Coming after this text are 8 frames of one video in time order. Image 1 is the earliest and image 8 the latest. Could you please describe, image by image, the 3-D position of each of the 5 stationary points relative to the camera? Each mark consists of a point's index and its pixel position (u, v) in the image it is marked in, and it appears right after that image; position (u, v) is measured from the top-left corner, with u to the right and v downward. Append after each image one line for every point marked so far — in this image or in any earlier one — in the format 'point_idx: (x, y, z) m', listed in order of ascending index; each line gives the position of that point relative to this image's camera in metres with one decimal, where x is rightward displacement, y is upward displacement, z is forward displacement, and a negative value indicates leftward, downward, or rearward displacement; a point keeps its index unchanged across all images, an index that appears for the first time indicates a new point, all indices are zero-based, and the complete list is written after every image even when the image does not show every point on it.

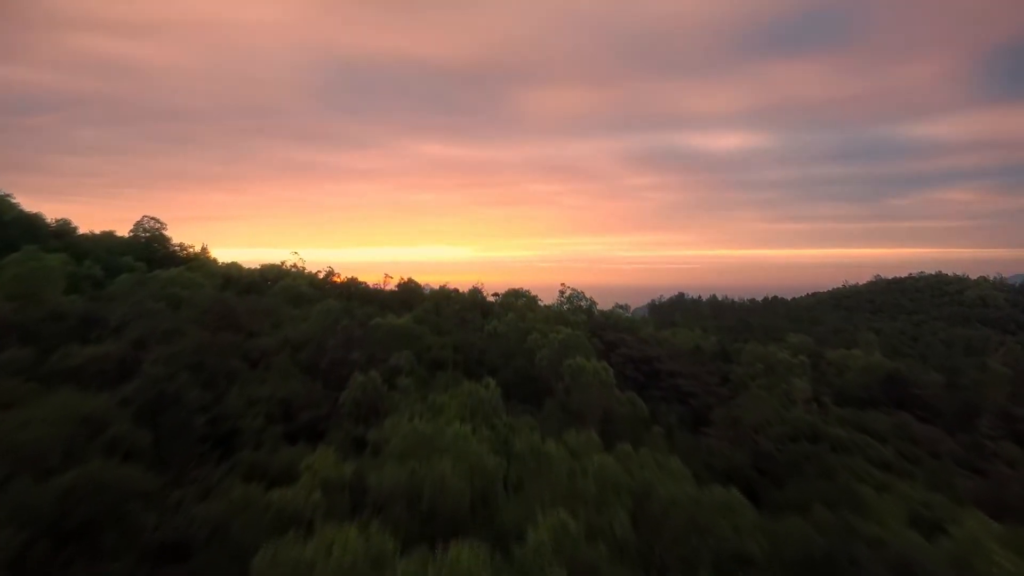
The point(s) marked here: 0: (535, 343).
0: (+0.4, -0.9, +9.8) m
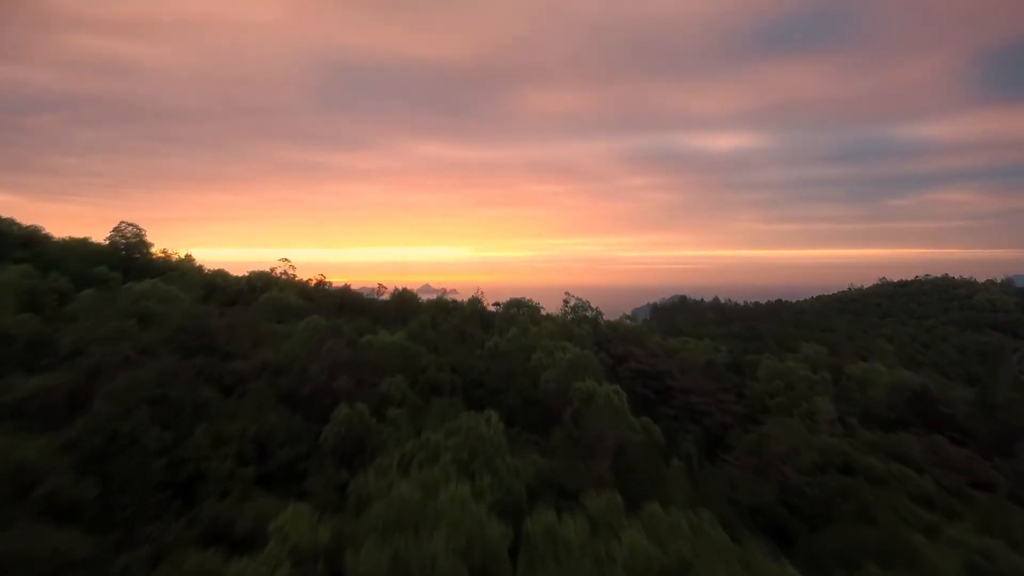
0: (+0.4, -1.1, +9.0) m
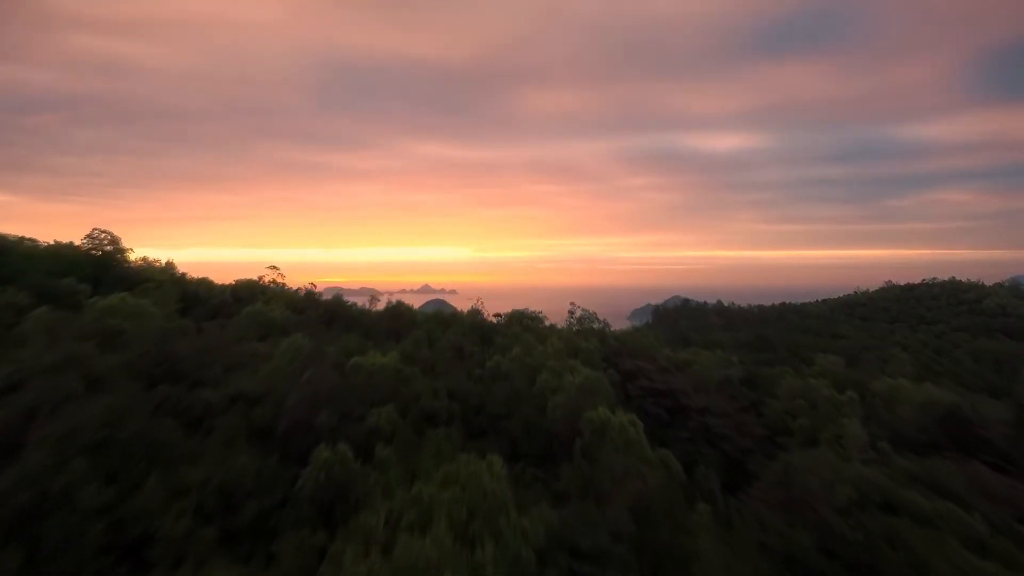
0: (+0.4, -1.3, +8.2) m
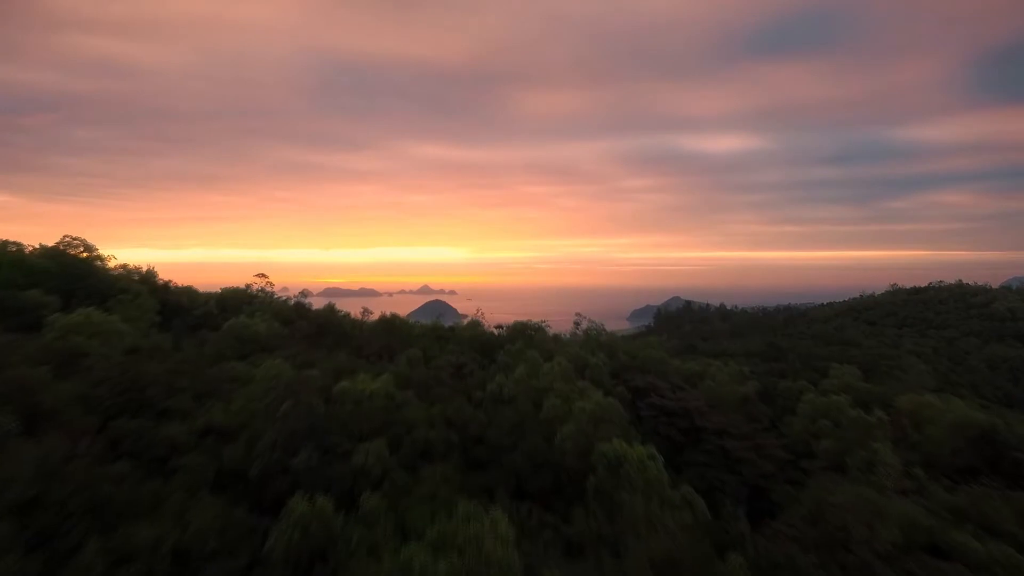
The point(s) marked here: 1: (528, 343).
0: (+0.5, -1.5, +7.4) m
1: (+0.3, -1.2, +11.3) m
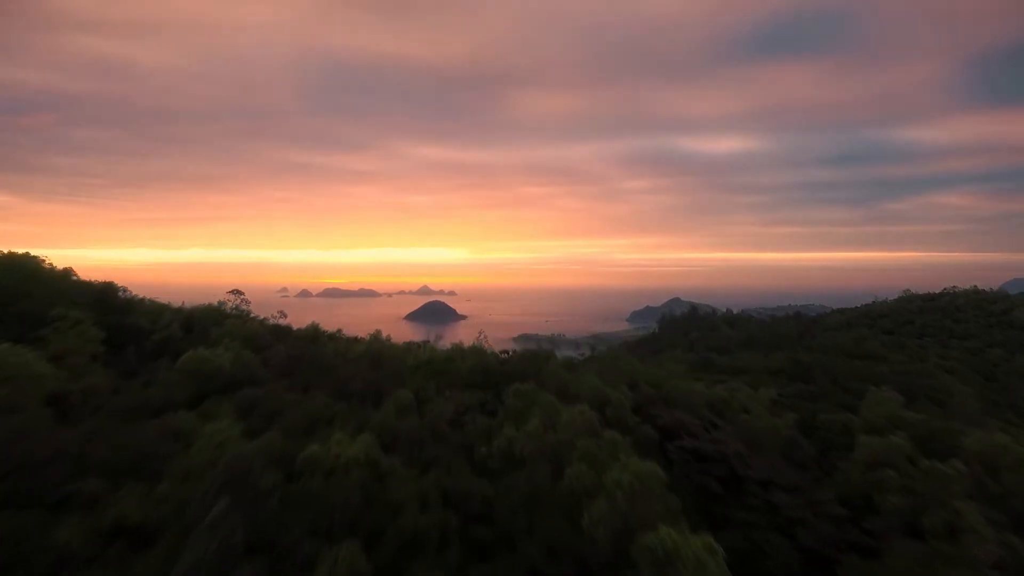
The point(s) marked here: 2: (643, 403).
0: (+0.6, -1.8, +5.9) m
1: (+0.4, -1.5, +9.7) m
2: (+2.1, -1.9, +10.3) m
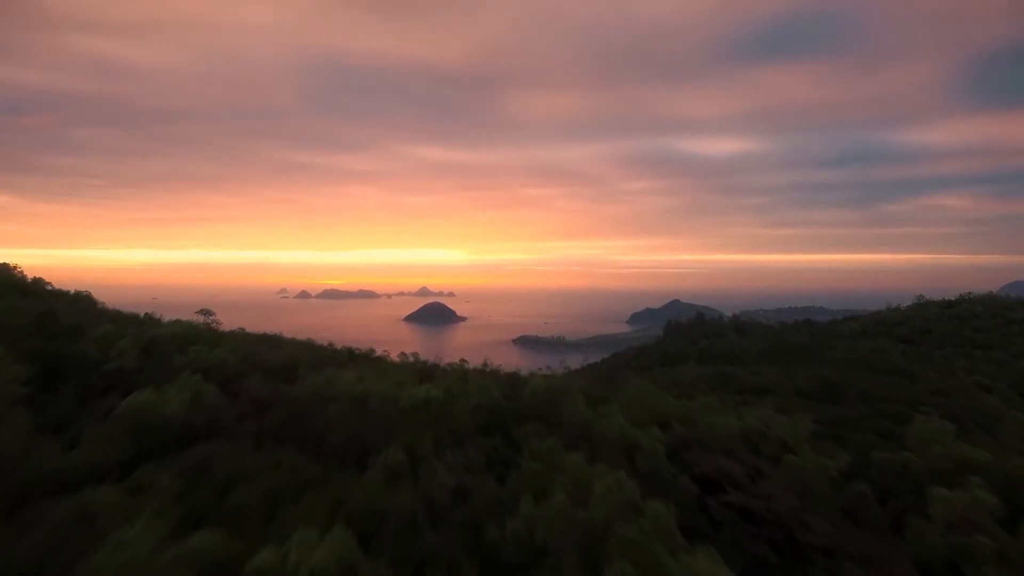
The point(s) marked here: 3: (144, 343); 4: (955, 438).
0: (+0.8, -2.1, +4.4) m
1: (+0.6, -1.8, +8.2) m
2: (+2.3, -2.2, +8.8) m
3: (-5.6, -0.8, +9.7) m
4: (+8.8, -2.9, +12.6) m
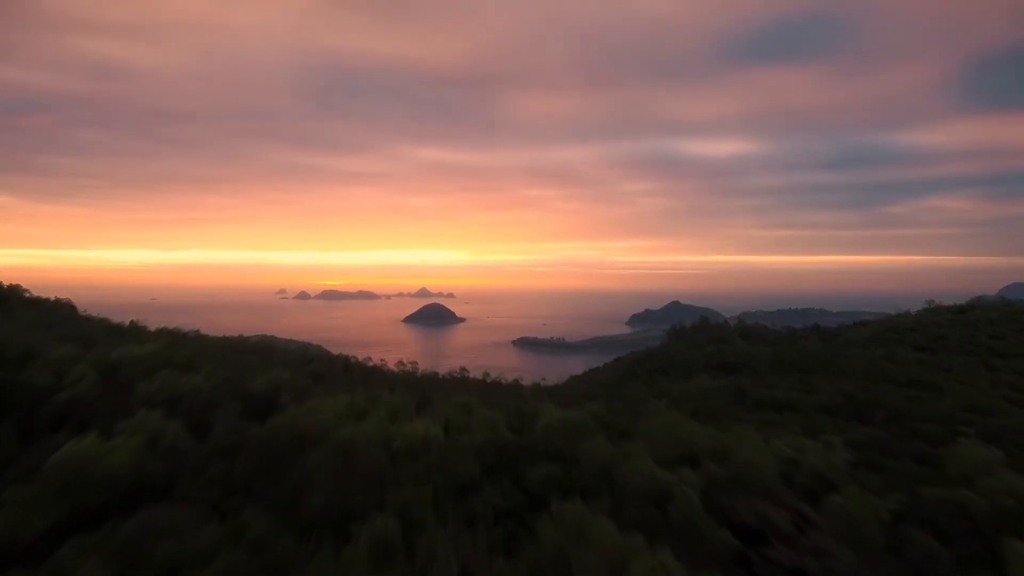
0: (+0.9, -2.4, +3.3) m
1: (+0.7, -2.1, +7.1) m
2: (+2.4, -2.4, +7.7) m
3: (-5.5, -1.1, +8.6) m
4: (+8.9, -3.1, +11.5) m
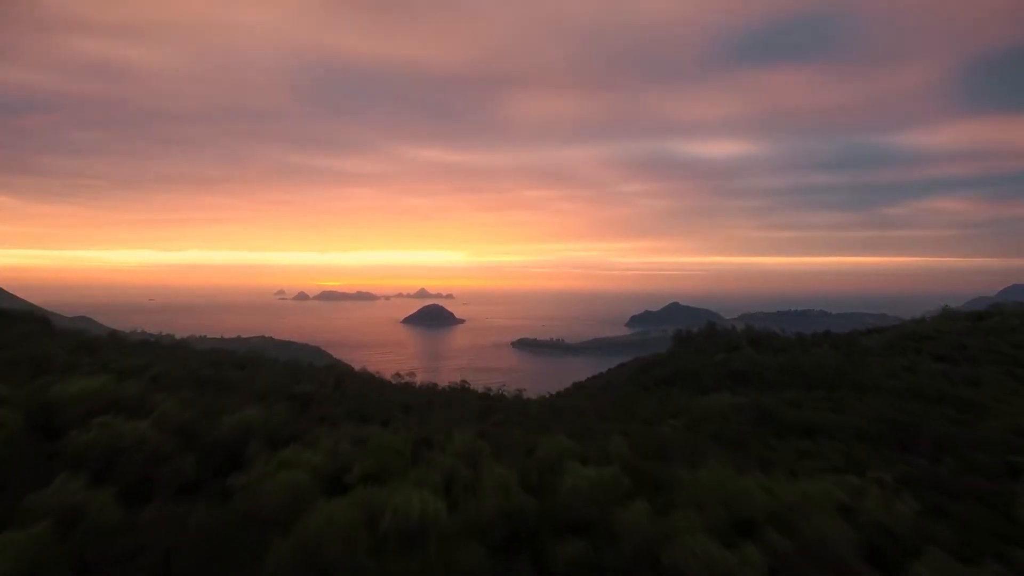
0: (+1.1, -2.7, +1.8) m
1: (+0.8, -2.4, +5.7) m
2: (+2.6, -2.7, +6.2) m
3: (-5.3, -1.4, +7.1) m
4: (+9.0, -3.4, +10.0) m
